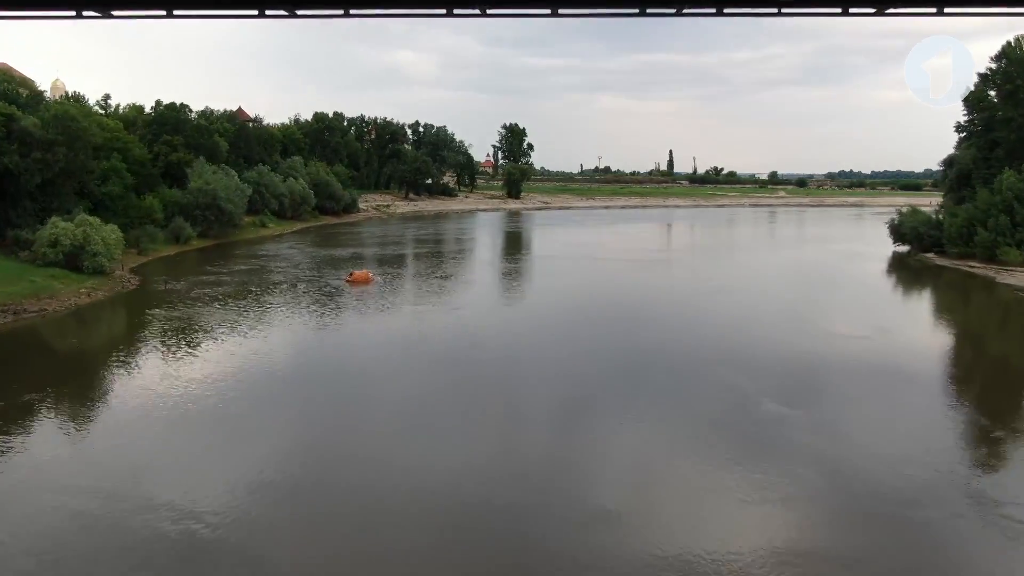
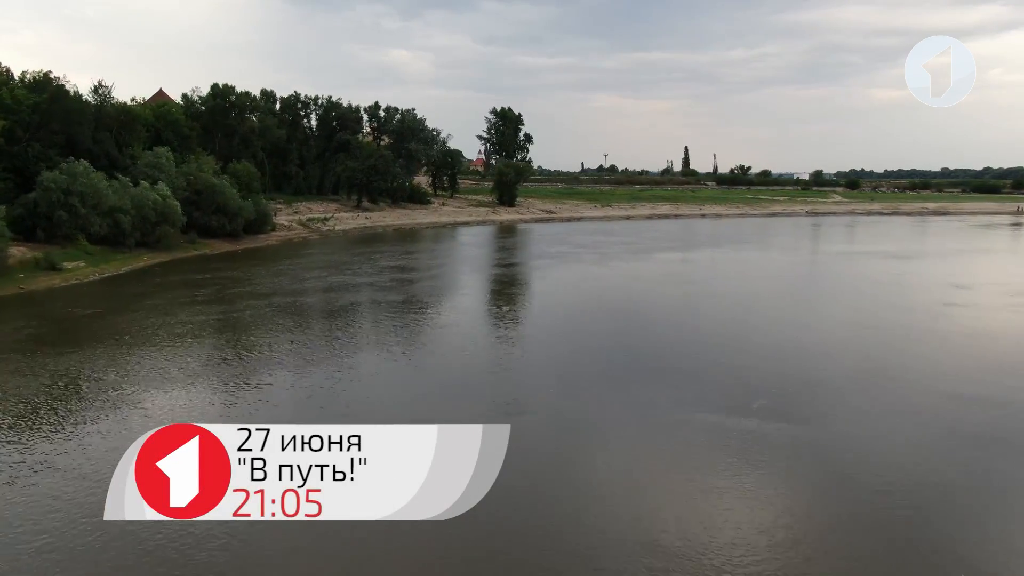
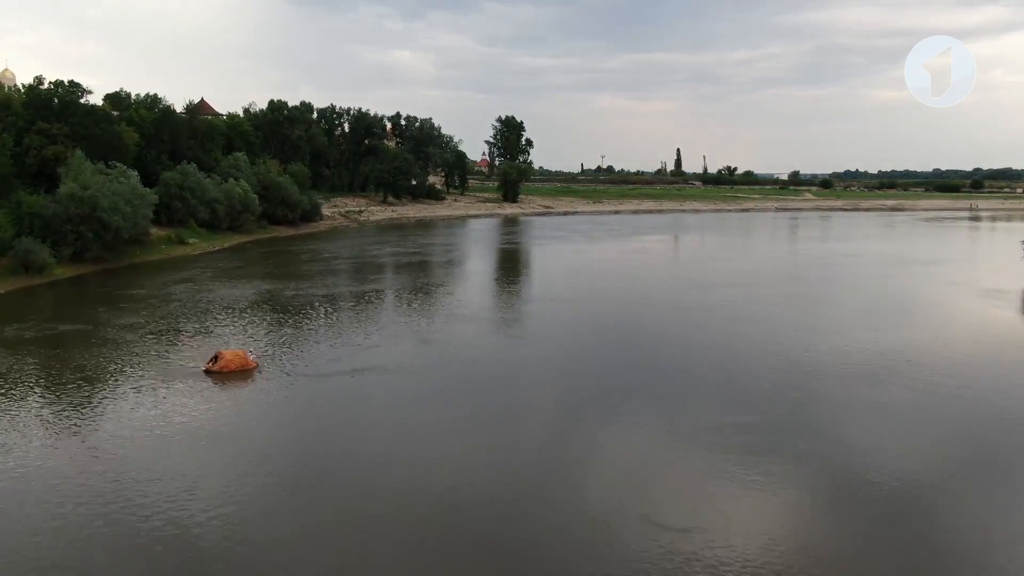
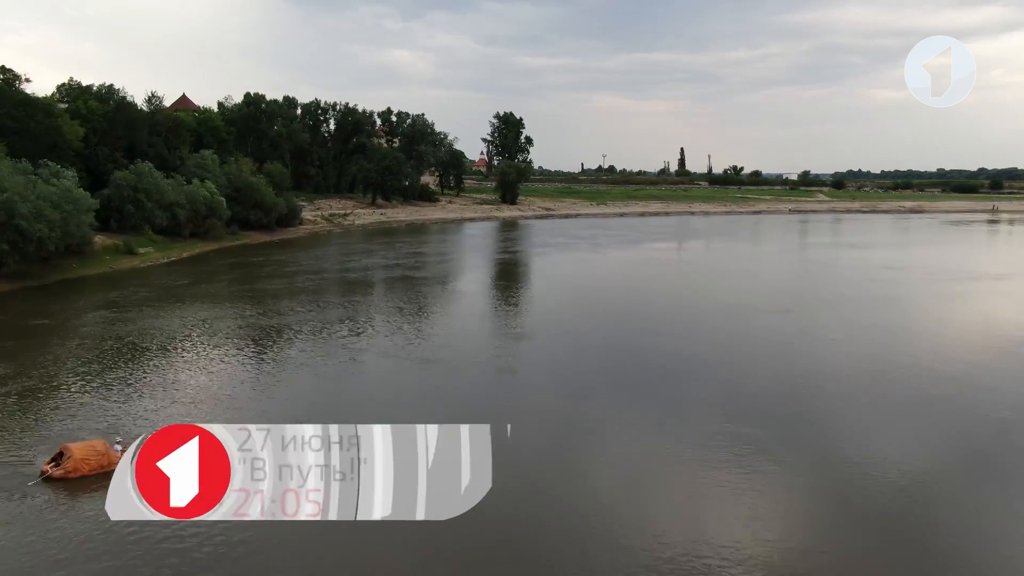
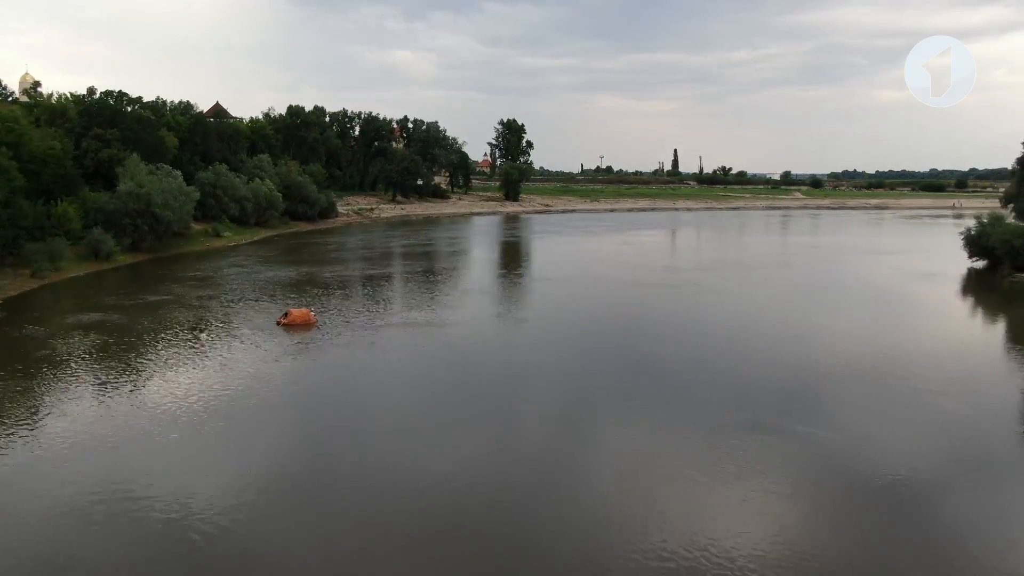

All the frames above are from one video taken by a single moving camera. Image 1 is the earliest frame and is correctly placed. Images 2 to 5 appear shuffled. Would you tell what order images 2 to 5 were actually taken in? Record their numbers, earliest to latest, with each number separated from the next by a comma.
5, 3, 4, 2
